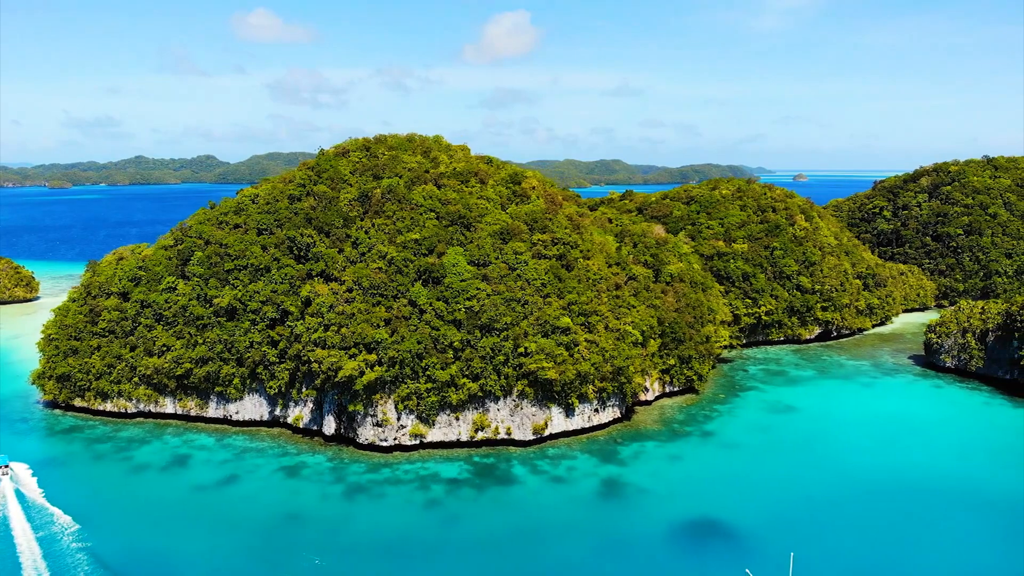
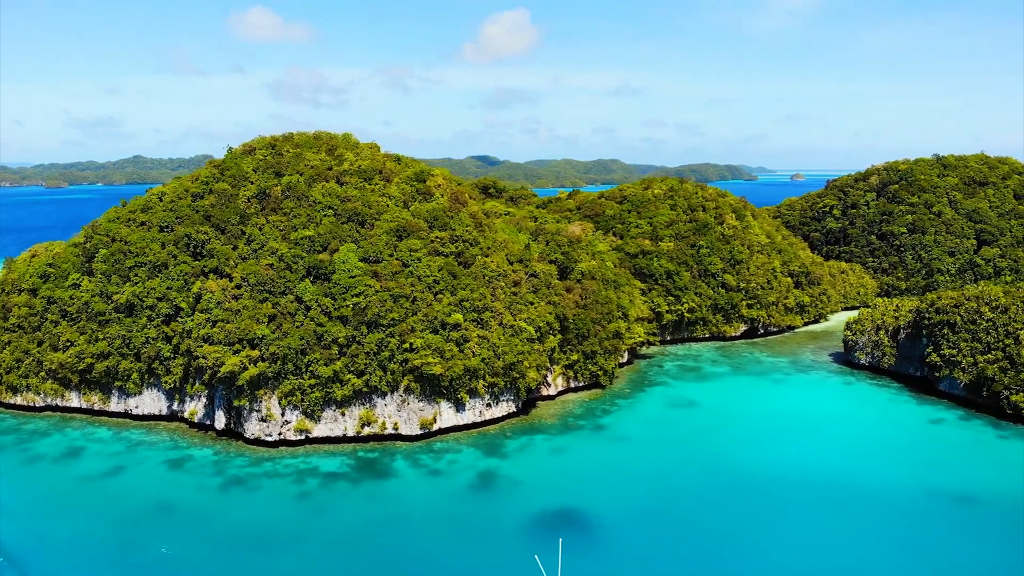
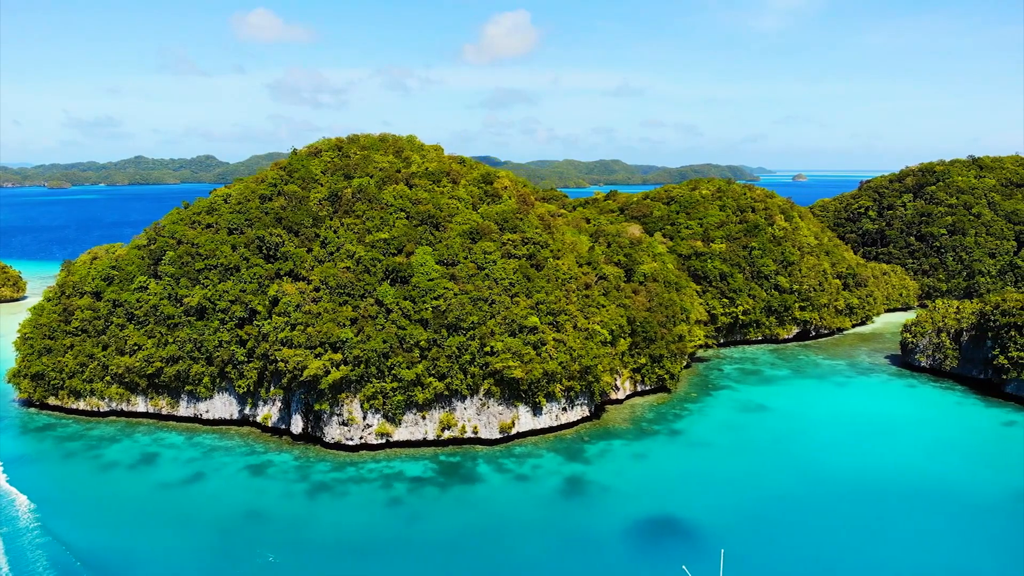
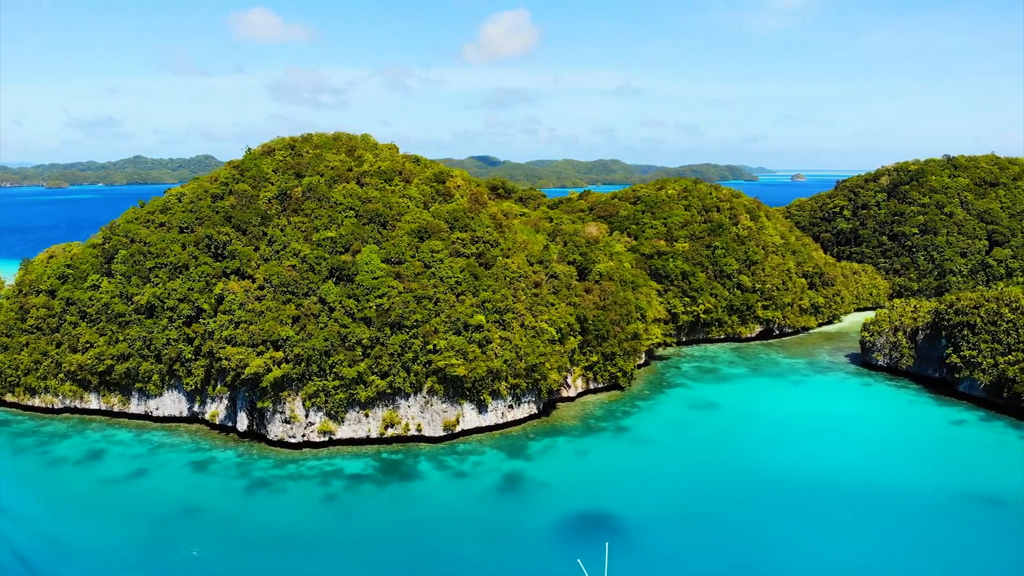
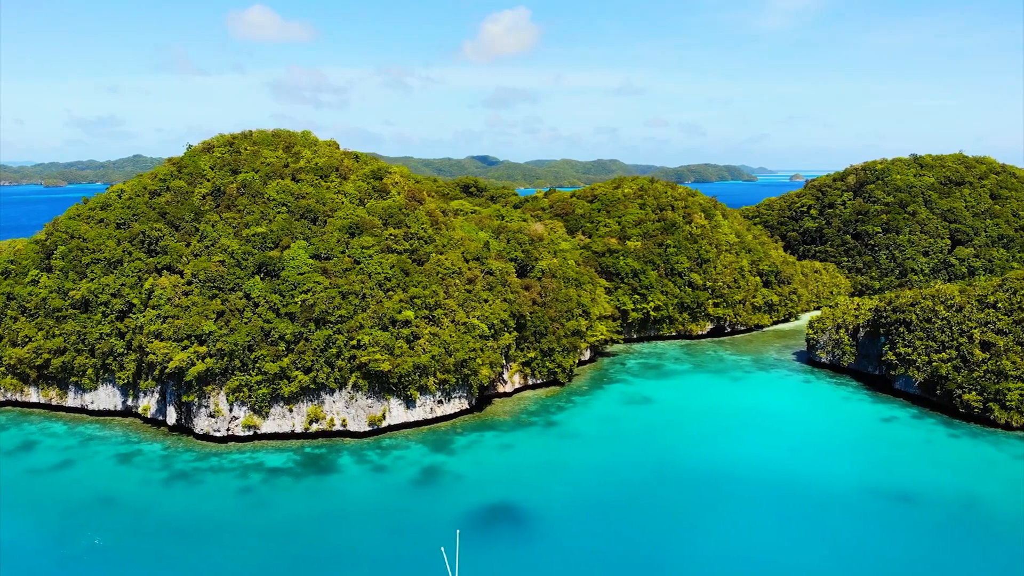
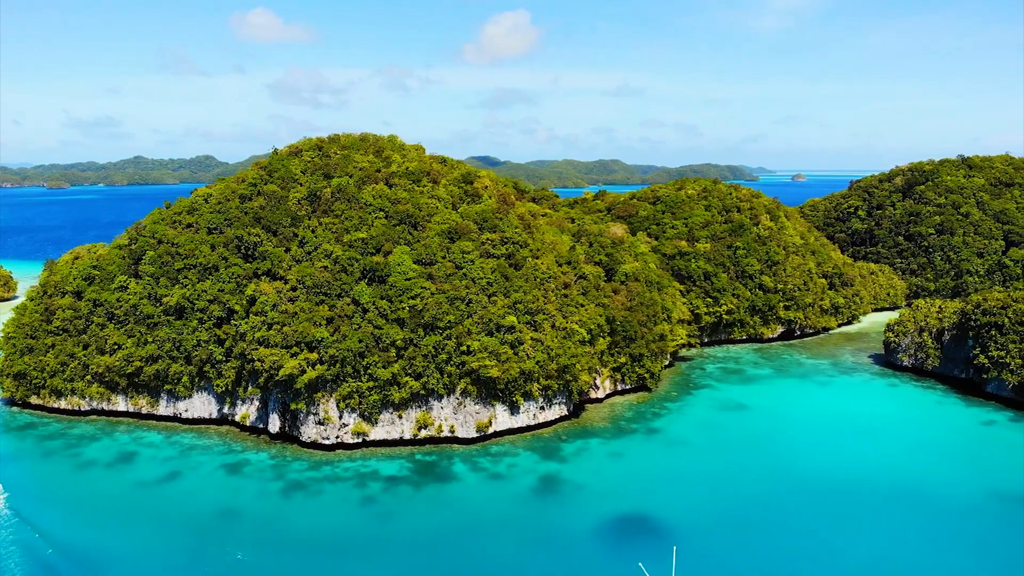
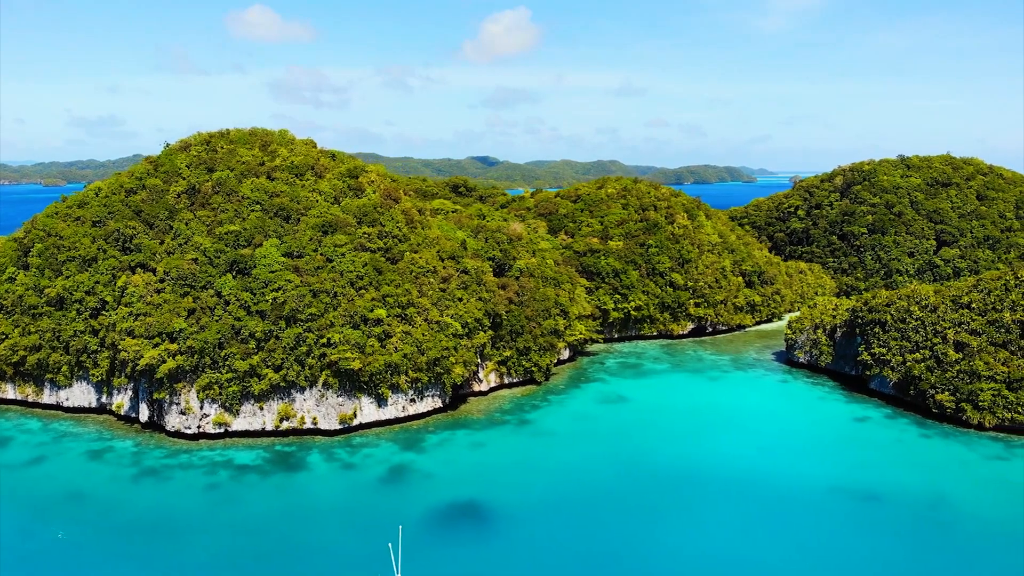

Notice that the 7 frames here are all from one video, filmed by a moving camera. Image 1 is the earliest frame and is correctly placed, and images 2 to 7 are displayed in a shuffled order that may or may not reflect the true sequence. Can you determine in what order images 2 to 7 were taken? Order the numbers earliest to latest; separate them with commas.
3, 6, 4, 2, 5, 7
